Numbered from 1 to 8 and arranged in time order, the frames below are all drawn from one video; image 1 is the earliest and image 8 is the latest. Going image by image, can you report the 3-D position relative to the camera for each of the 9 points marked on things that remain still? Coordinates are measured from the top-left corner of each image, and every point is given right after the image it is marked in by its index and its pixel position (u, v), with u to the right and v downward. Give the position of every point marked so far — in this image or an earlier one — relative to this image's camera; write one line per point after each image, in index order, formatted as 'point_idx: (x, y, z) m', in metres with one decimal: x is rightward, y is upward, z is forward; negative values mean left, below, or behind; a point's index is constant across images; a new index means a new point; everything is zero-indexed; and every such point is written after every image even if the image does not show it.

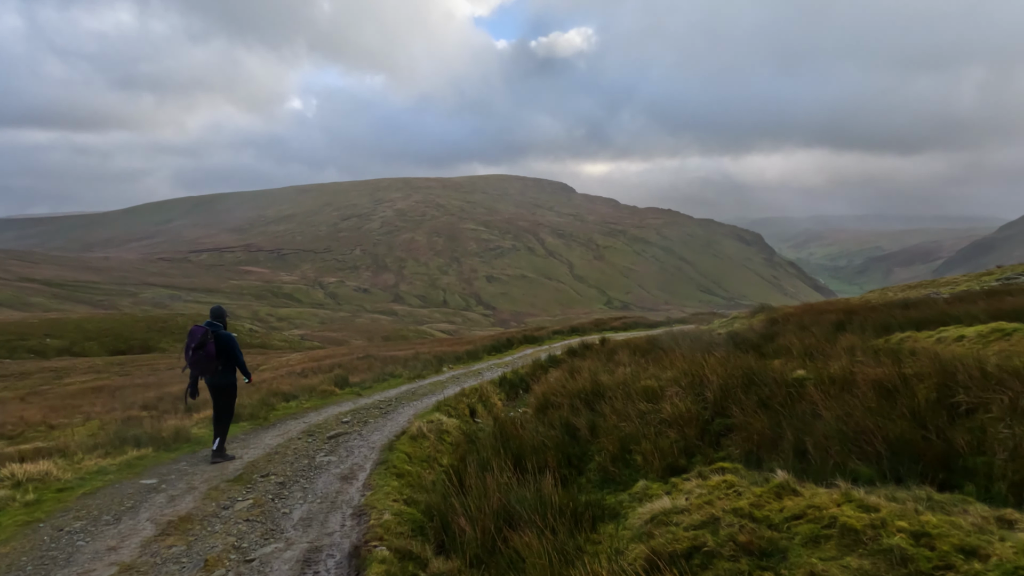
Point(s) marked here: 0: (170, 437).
0: (-4.5, -2.0, +6.8) m
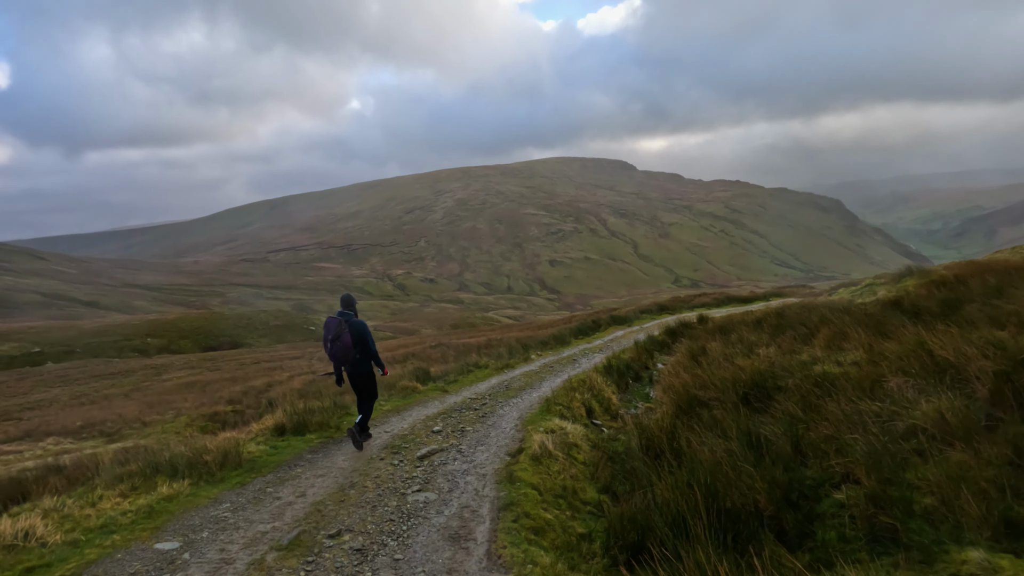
0: (-3.0, -1.8, +5.4) m
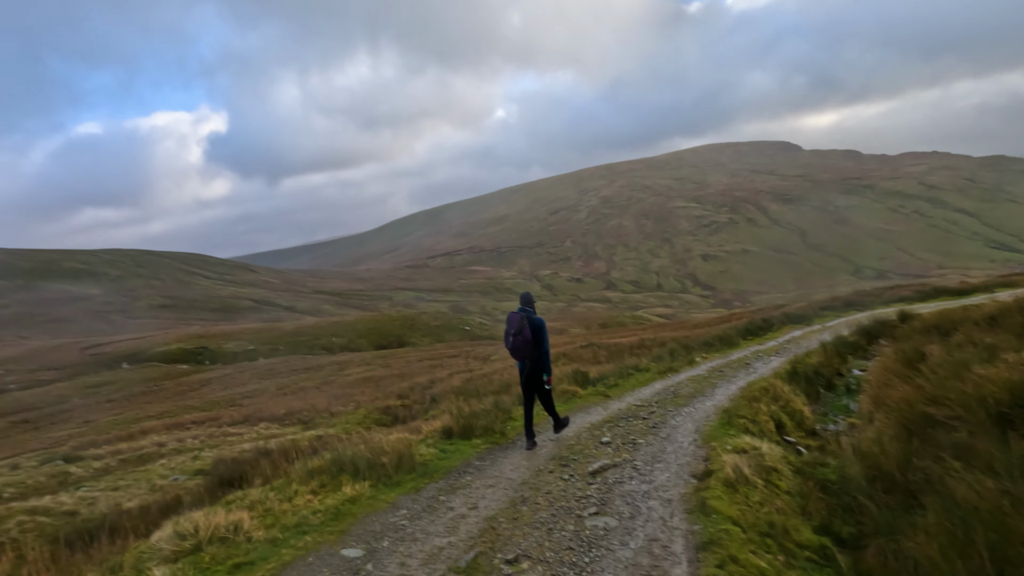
0: (-1.3, -1.9, +5.6) m
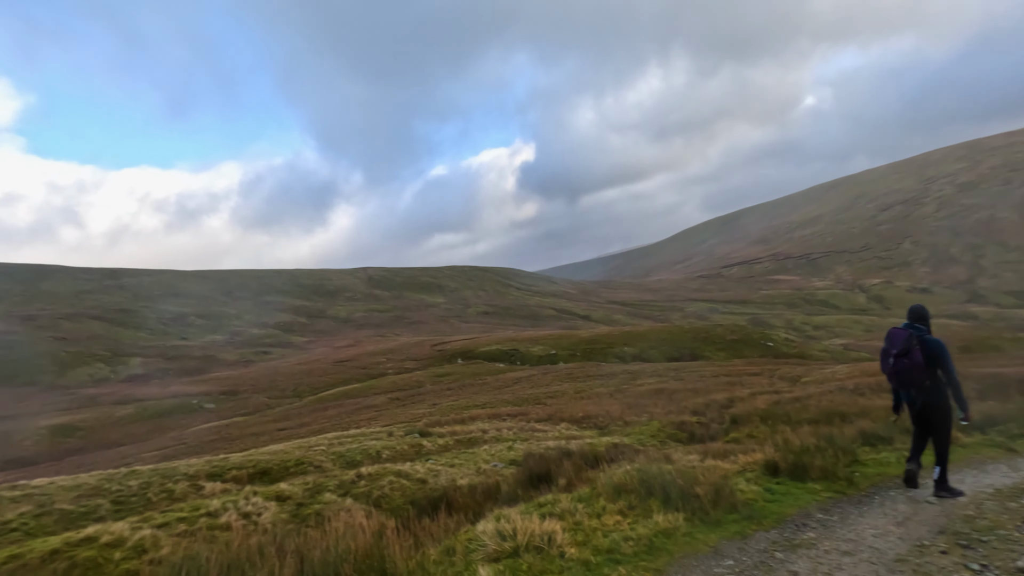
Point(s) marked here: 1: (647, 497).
0: (+1.8, -1.9, +5.0) m
1: (+1.1, -2.1, +5.5) m
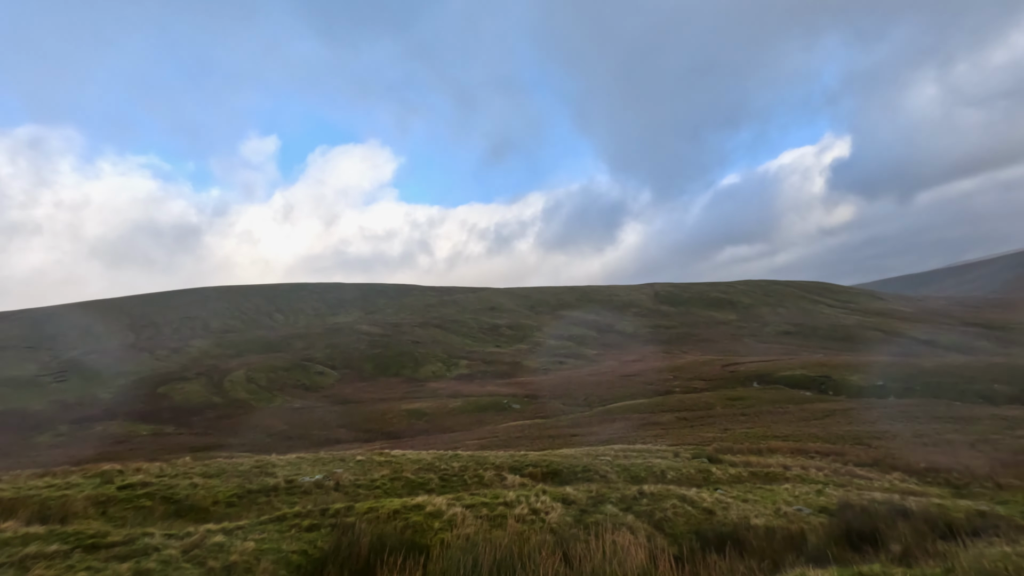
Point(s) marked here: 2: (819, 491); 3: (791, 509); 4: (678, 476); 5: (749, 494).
0: (+3.9, -2.0, +3.2) m
1: (+3.6, -2.2, +4.0) m
2: (+10.2, -6.8, +17.6) m
3: (+7.6, -6.0, +14.3) m
4: (+6.2, -7.1, +19.9) m
5: (+7.6, -6.6, +16.9) m
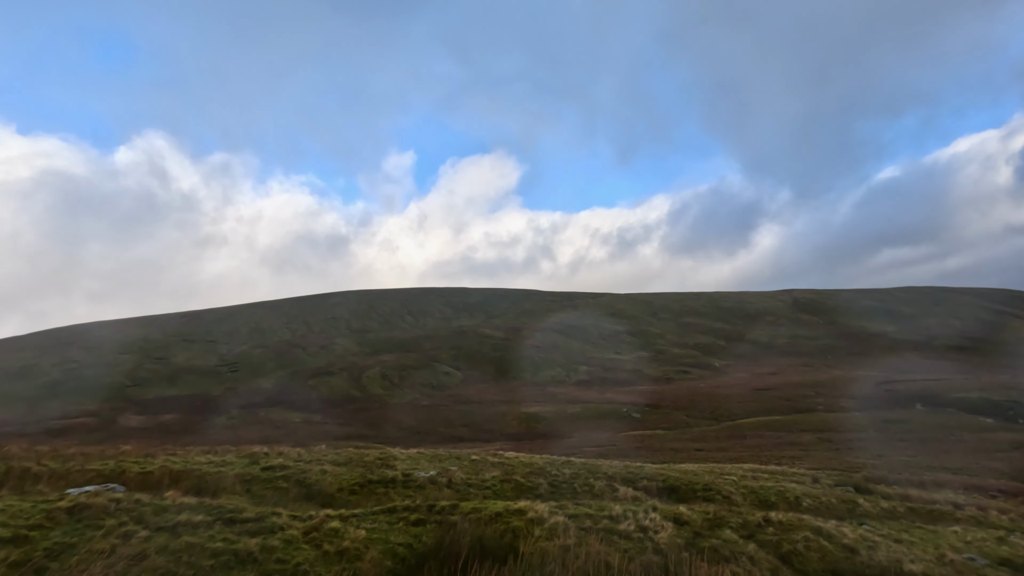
0: (+4.3, -2.0, +2.1) m
1: (+4.2, -2.2, +2.9) m
2: (+13.6, -7.0, +14.7) m
3: (+10.3, -6.1, +12.0) m
4: (+10.3, -7.3, +17.9) m
5: (+11.0, -6.8, +14.6) m
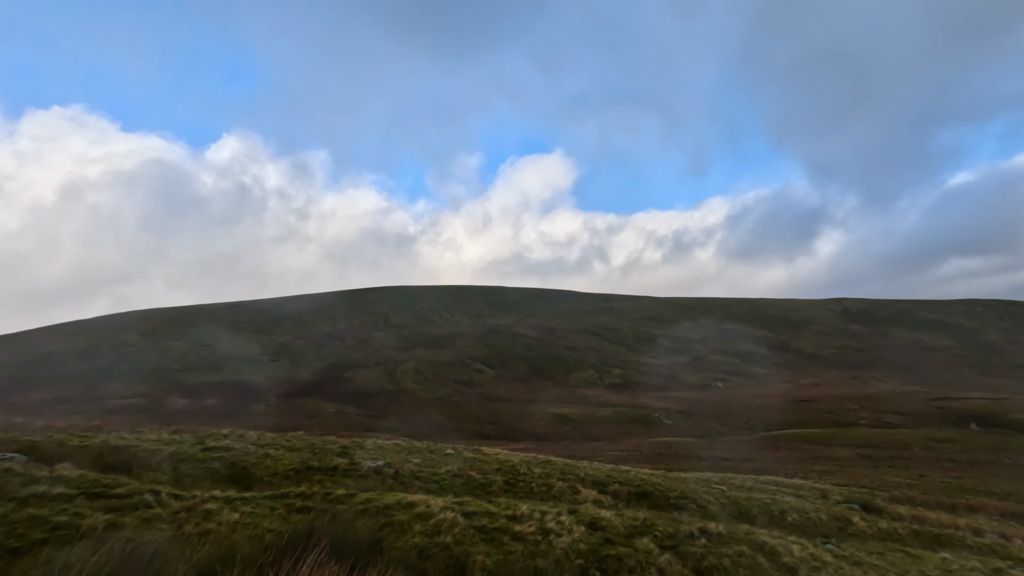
0: (+3.0, -2.0, +1.5) m
1: (+3.0, -2.2, +2.3) m
2: (+13.0, -7.2, +13.5) m
3: (+9.6, -6.2, +11.0) m
4: (+10.0, -7.4, +16.8) m
5: (+10.4, -6.9, +13.6) m
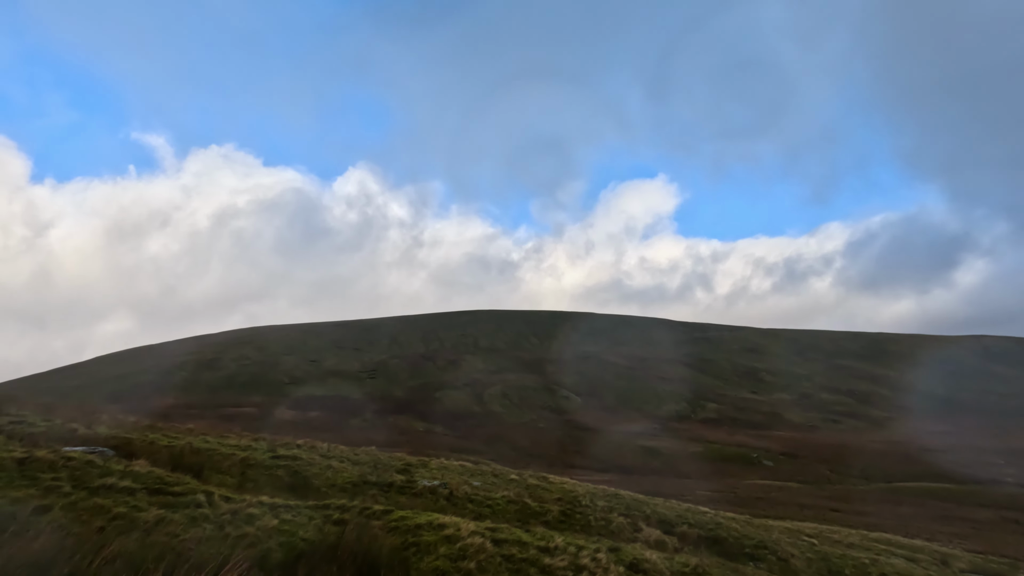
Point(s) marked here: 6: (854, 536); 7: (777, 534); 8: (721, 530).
0: (+2.7, -2.0, +0.8) m
1: (+2.8, -2.3, +1.7) m
2: (+14.4, -8.0, +10.7) m
3: (+10.7, -6.9, +8.9) m
4: (+11.9, -8.4, +14.5) m
5: (+11.9, -7.7, +11.2) m
6: (+13.2, -9.4, +19.6) m
7: (+10.2, -8.6, +18.0) m
8: (+8.3, -8.2, +17.5) m
